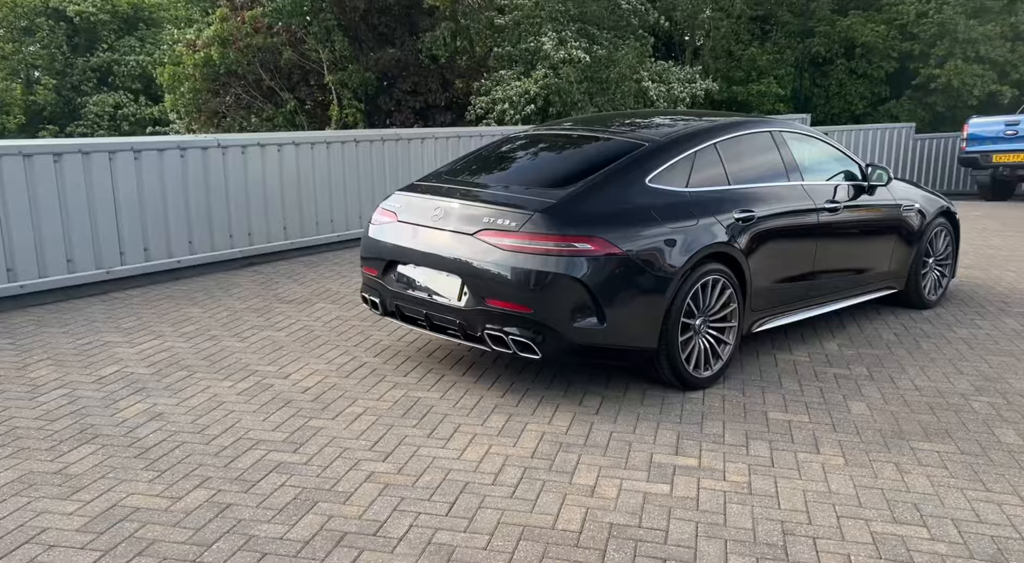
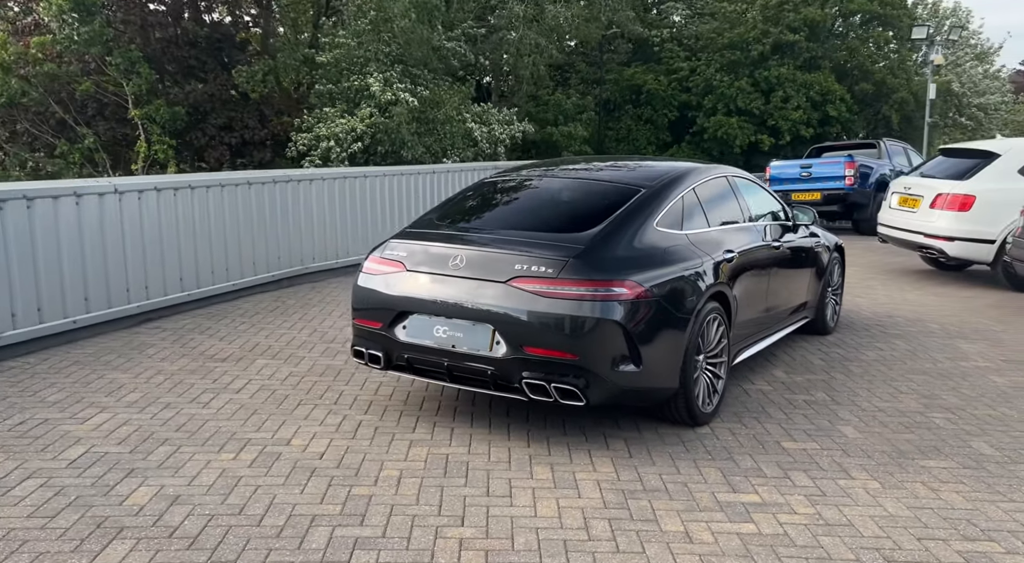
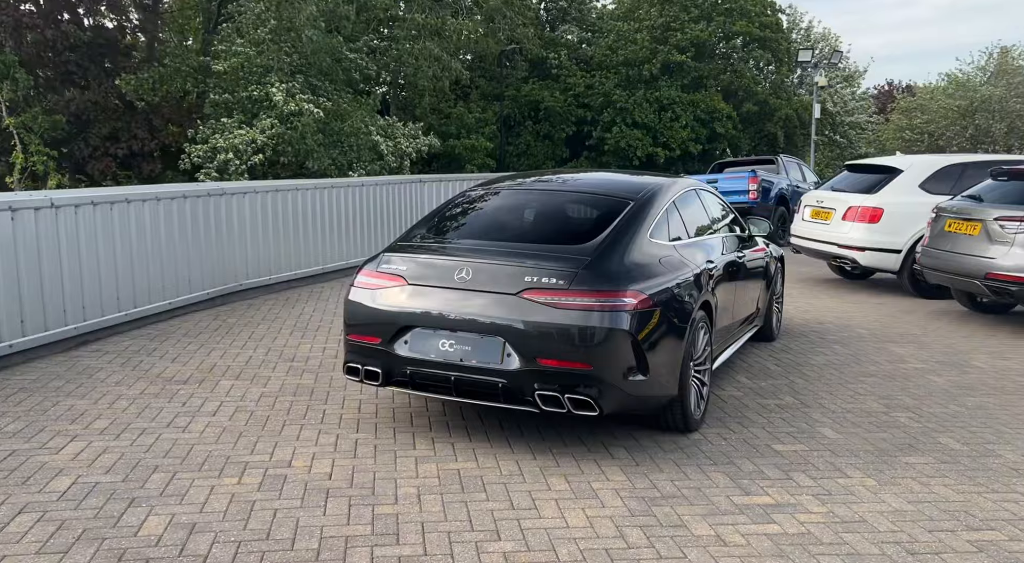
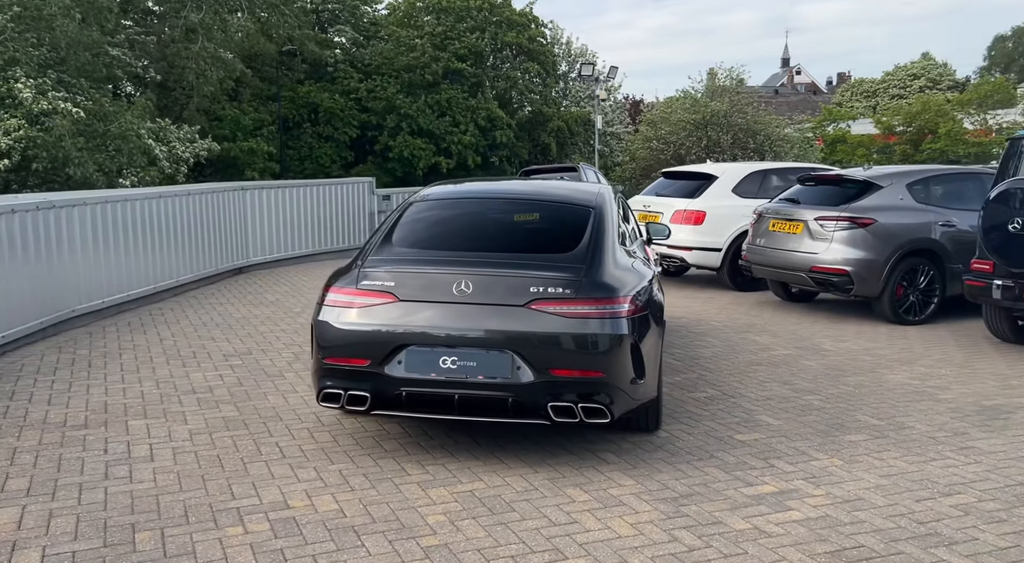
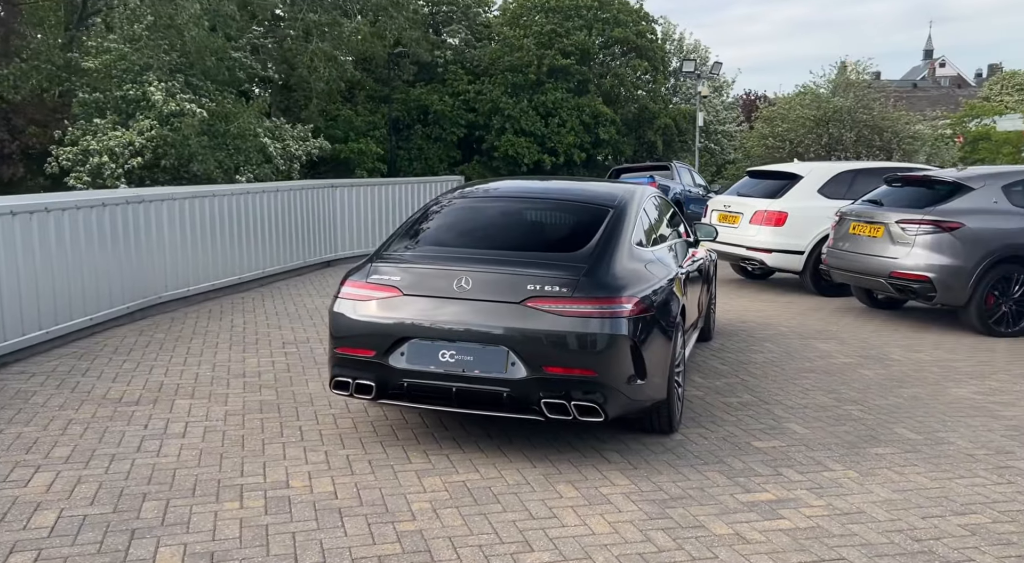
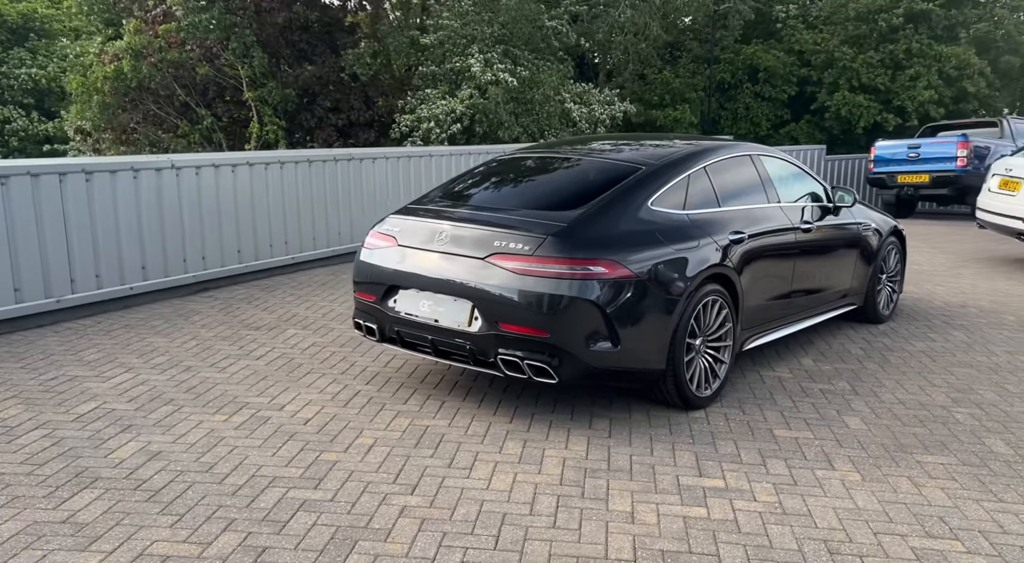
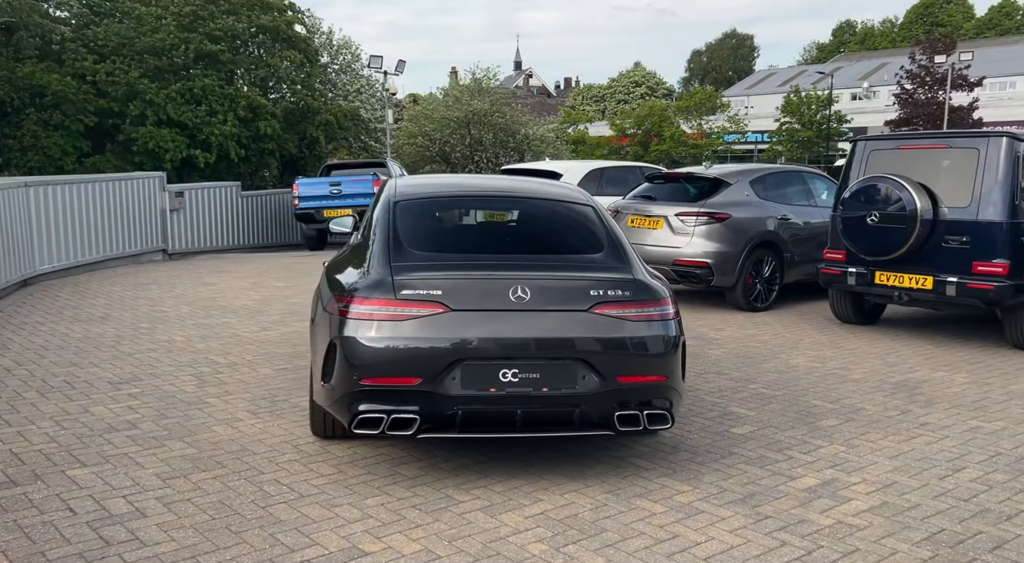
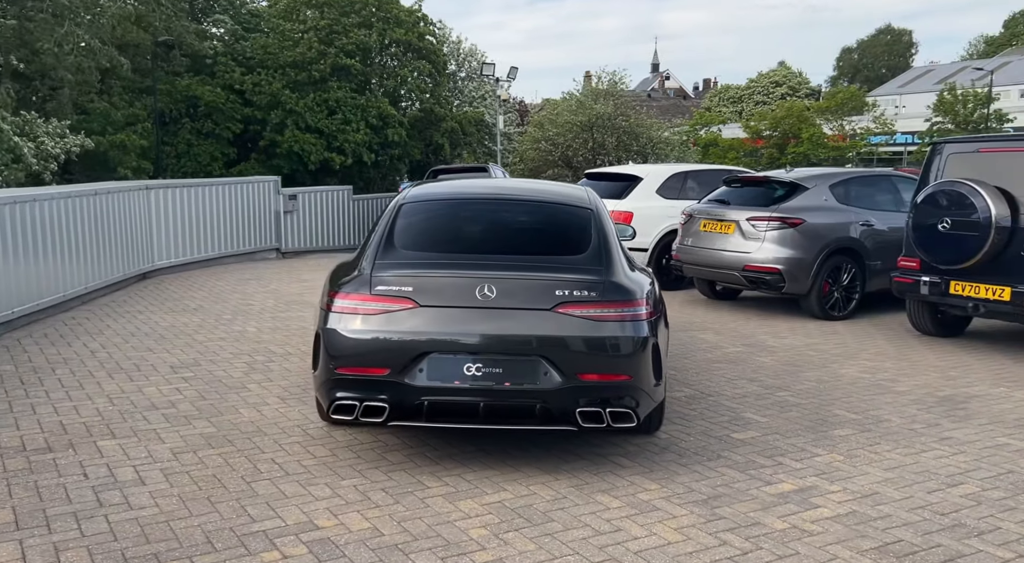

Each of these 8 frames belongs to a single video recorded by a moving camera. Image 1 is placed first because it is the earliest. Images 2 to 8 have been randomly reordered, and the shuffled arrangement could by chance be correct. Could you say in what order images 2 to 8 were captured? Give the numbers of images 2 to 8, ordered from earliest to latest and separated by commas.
6, 2, 3, 5, 4, 8, 7
